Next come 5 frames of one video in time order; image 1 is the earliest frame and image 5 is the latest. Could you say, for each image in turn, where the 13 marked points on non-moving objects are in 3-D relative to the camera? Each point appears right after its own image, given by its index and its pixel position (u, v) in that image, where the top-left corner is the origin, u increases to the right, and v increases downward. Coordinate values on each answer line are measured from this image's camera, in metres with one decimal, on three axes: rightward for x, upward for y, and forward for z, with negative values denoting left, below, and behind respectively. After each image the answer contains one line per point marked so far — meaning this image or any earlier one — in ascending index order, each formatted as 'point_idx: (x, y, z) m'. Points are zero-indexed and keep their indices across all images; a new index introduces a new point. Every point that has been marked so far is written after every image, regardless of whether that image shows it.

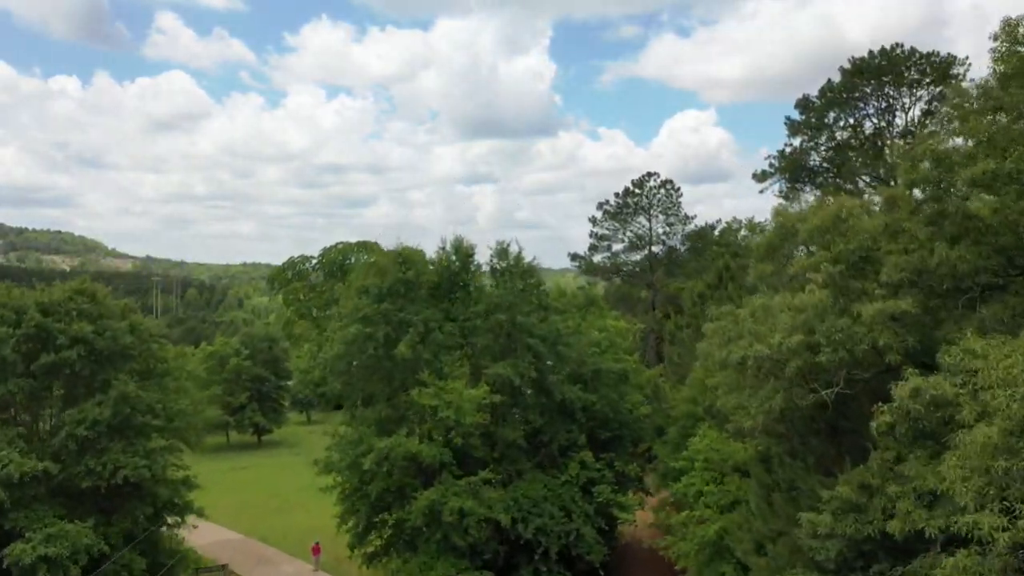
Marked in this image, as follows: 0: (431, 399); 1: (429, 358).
0: (-1.7, -2.3, +15.5) m
1: (-1.8, -1.5, +16.3) m
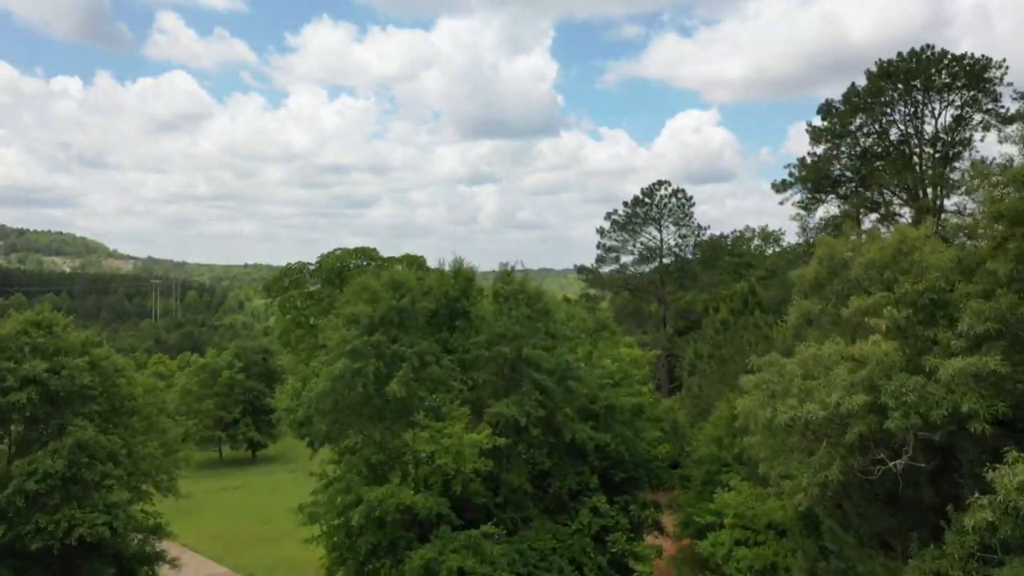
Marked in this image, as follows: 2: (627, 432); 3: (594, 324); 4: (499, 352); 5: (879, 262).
0: (-1.6, -2.9, +13.9) m
1: (-1.7, -2.1, +14.6) m
2: (+2.5, -3.1, +16.3) m
3: (+2.1, -0.9, +19.2) m
4: (-0.3, -1.3, +15.1) m
5: (+5.0, +0.3, +10.2) m
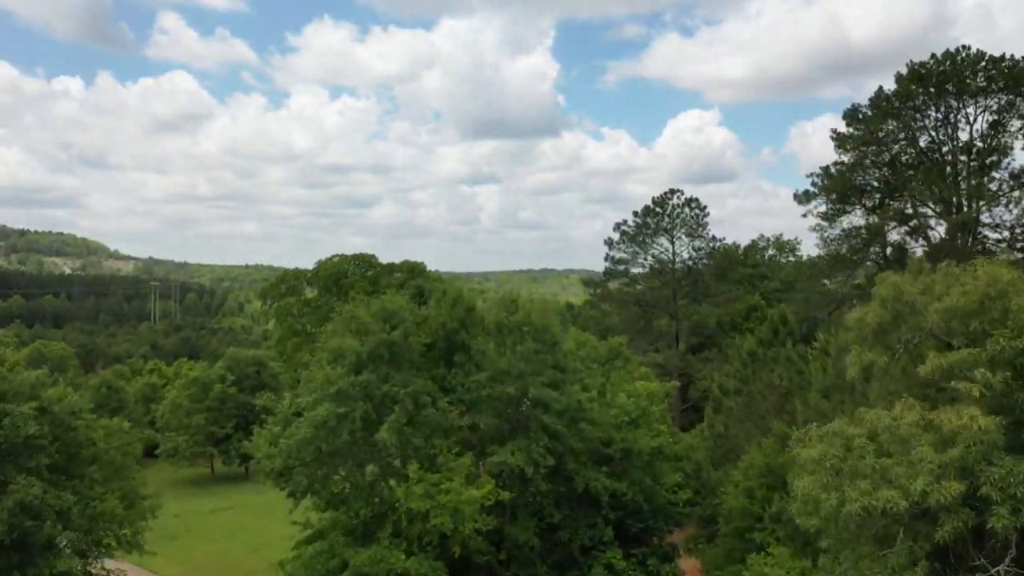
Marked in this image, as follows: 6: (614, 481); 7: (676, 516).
0: (-1.5, -3.5, +12.2) m
1: (-1.6, -2.7, +13.0) m
2: (+2.6, -3.7, +14.6) m
3: (+2.2, -1.5, +17.5) m
4: (-0.2, -1.9, +13.4) m
5: (+5.1, -0.2, +8.5) m
6: (+1.9, -3.7, +14.2) m
7: (+3.3, -4.6, +15.0) m
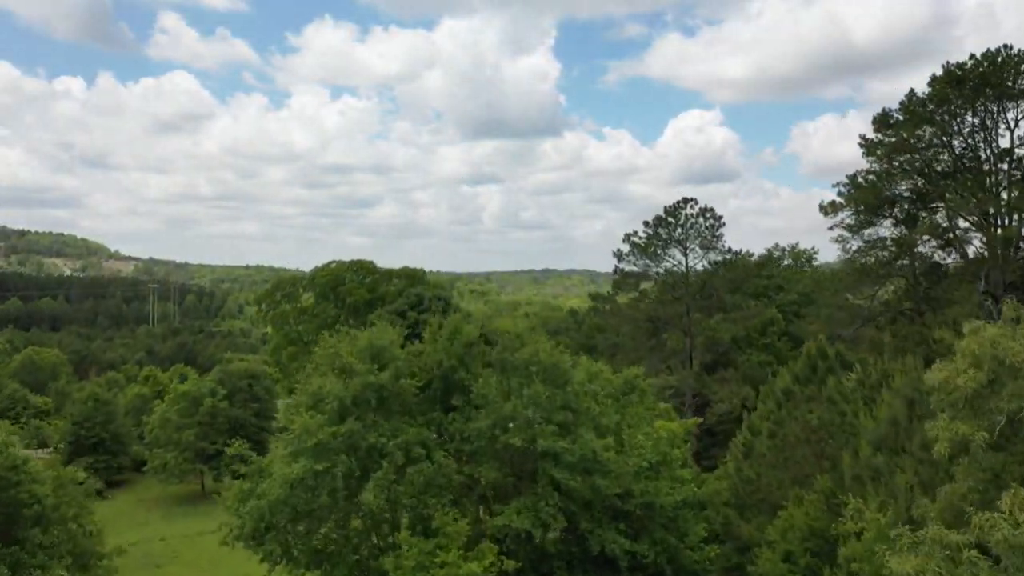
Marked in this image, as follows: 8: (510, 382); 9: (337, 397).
0: (-1.4, -4.0, +10.5) m
1: (-1.5, -3.2, +11.3) m
2: (+2.7, -4.3, +12.9) m
3: (+2.3, -2.0, +15.8) m
4: (-0.1, -2.4, +11.7) m
5: (+5.2, -0.8, +6.8) m
6: (+2.0, -4.2, +12.5) m
7: (+3.4, -5.1, +13.3) m
8: (0.0, -1.5, +12.4) m
9: (-2.7, -1.7, +11.6) m
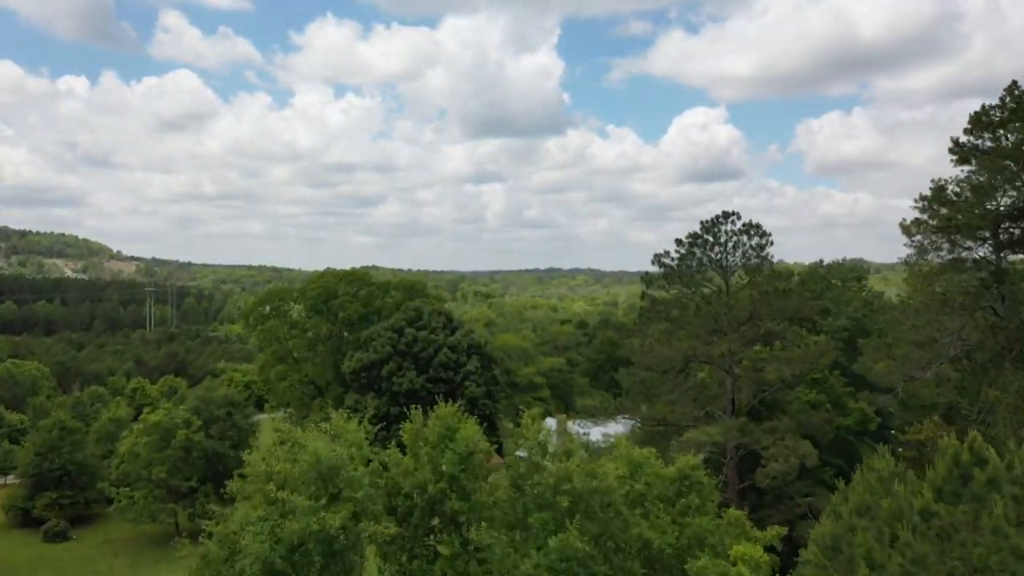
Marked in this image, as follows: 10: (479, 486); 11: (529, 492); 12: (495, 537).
0: (-1.2, -5.0, +6.4) m
1: (-1.3, -4.2, +7.1) m
2: (+2.9, -5.2, +8.7) m
3: (+2.5, -3.0, +11.6) m
4: (+0.1, -3.4, +7.5) m
5: (+5.3, -1.8, +2.6) m
6: (+2.2, -5.2, +8.3) m
7: (+3.6, -6.1, +9.1) m
8: (+0.2, -2.5, +8.2) m
9: (-2.5, -2.7, +7.4) m
10: (-0.3, -2.3, +8.5) m
11: (+0.3, -2.2, +8.5) m
12: (+0.1, -2.7, +8.0) m
